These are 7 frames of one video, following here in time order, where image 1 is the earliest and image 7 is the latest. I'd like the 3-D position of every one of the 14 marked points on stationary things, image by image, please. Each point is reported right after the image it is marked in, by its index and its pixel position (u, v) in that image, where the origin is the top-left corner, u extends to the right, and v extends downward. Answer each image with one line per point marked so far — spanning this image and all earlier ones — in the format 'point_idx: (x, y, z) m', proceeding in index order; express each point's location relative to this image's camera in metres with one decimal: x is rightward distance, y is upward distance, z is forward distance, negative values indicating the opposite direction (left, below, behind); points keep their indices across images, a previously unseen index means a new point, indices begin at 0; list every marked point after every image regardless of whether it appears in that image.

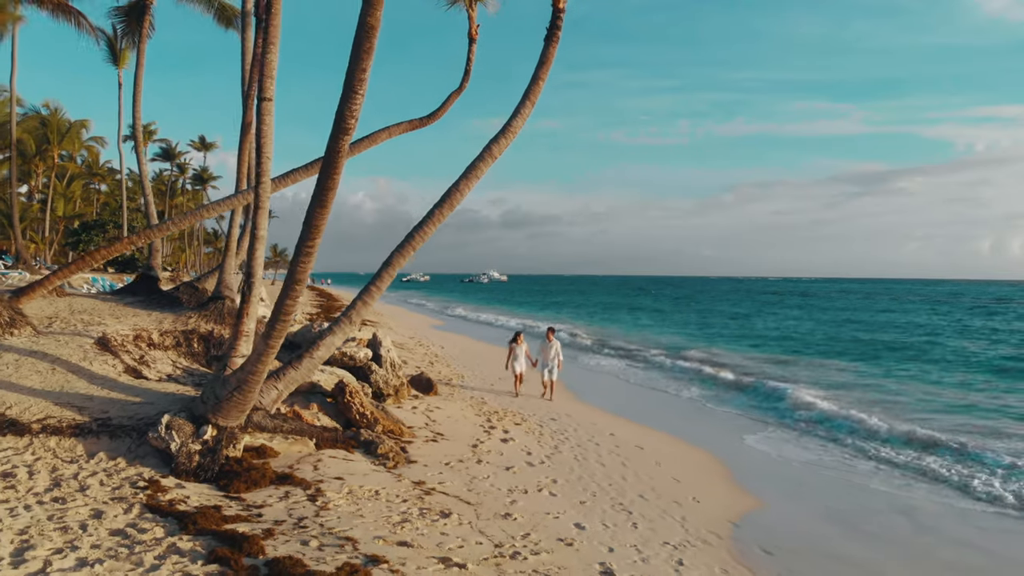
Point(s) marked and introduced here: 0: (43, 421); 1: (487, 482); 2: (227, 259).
0: (-4.7, -1.3, +5.8) m
1: (-0.3, -2.1, +6.5) m
2: (-4.9, +0.5, +10.2) m
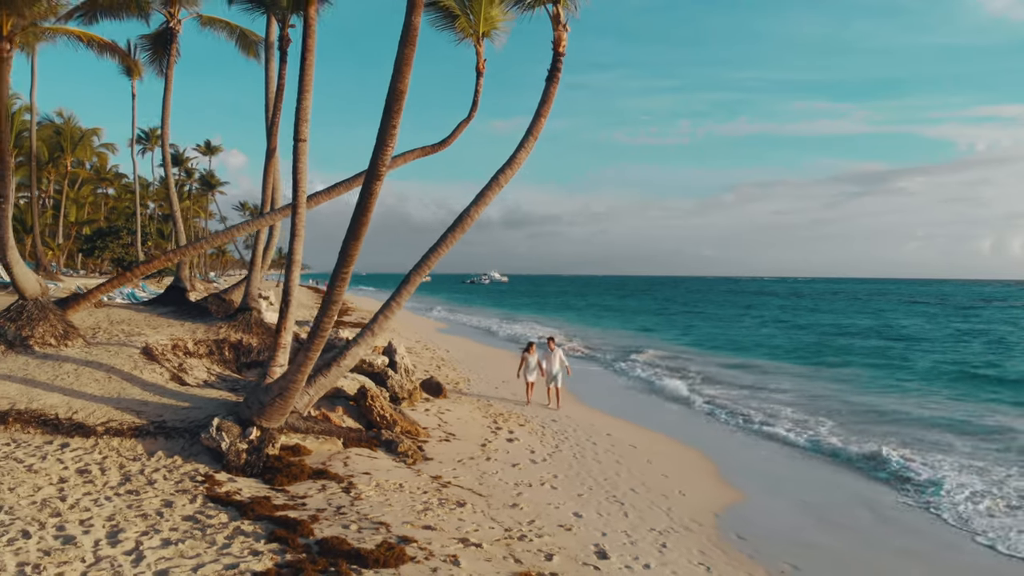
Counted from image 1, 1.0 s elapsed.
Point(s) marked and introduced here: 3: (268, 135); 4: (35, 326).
0: (-4.6, -1.5, +6.6) m
1: (-0.2, -2.3, +7.3) m
2: (-4.8, +0.3, +11.0) m
3: (-4.4, +2.7, +10.6) m
4: (-6.6, -0.5, +8.2) m
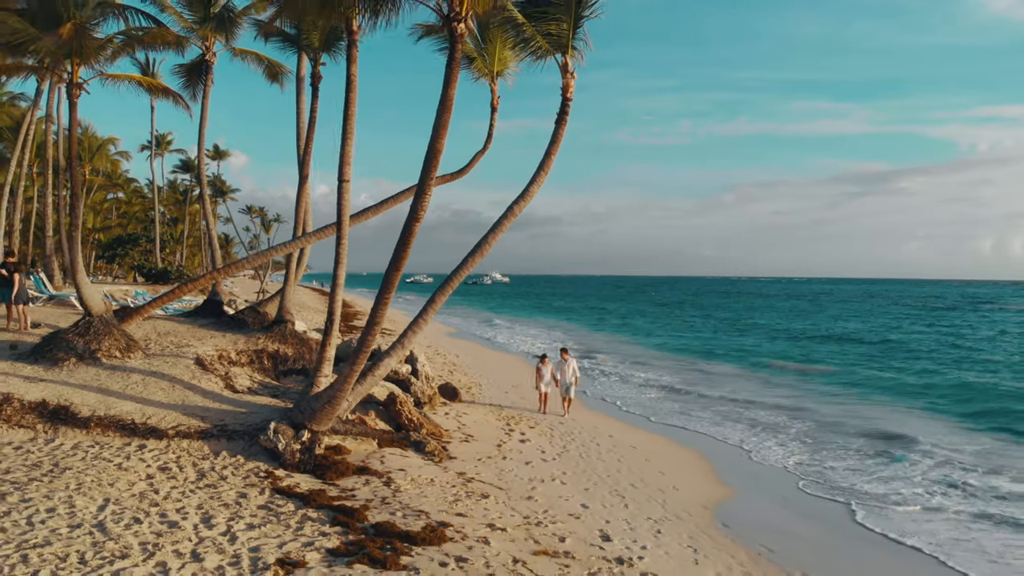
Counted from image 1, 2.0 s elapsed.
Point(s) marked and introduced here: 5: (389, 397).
0: (-4.4, -1.8, +7.7) m
1: (0.0, -2.6, +8.3) m
2: (-4.6, 0.0, +12.0) m
3: (-4.2, +2.4, +11.6) m
4: (-6.4, -0.8, +9.2) m
5: (-2.0, -1.7, +9.3) m
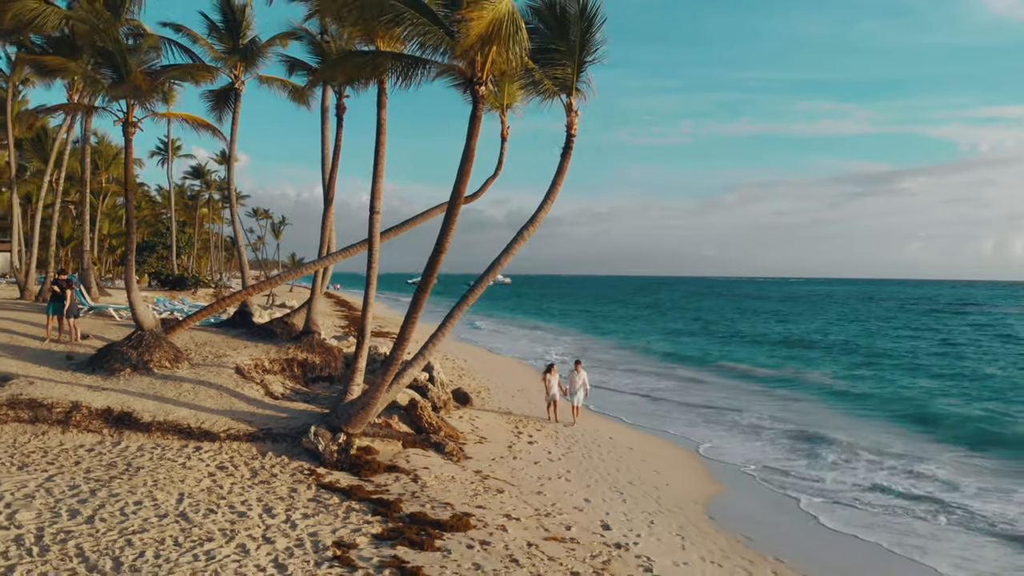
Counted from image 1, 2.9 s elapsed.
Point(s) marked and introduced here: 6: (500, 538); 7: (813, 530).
0: (-4.2, -2.1, +8.7) m
1: (+0.2, -2.9, +9.3) m
2: (-4.4, -0.3, +13.1) m
3: (-4.0, +2.1, +12.7) m
4: (-6.2, -1.1, +10.2) m
5: (-1.8, -2.0, +10.3) m
6: (-0.1, -2.8, +6.5) m
7: (+4.3, -3.5, +8.4) m
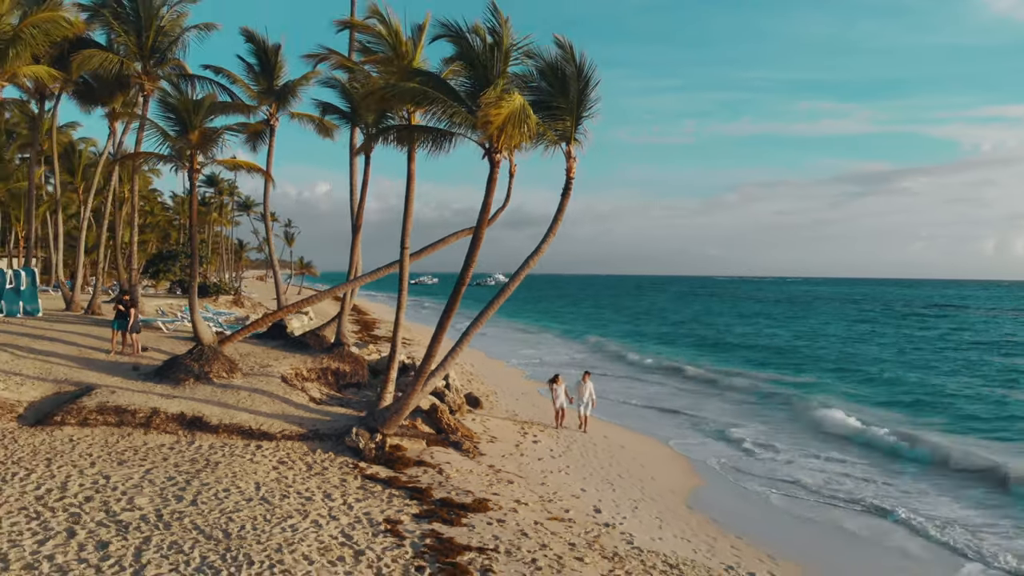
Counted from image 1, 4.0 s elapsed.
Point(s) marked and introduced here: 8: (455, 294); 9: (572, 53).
0: (-4.1, -2.5, +10.4) m
1: (+0.3, -3.3, +11.0) m
2: (-4.3, -0.7, +14.7) m
3: (-3.8, +1.7, +14.3) m
4: (-6.1, -1.5, +11.9) m
5: (-1.6, -2.4, +12.0) m
6: (0.0, -3.2, +8.2) m
7: (+4.5, -3.9, +10.1) m
8: (-0.9, -0.1, +10.0) m
9: (+1.2, +4.6, +11.4) m
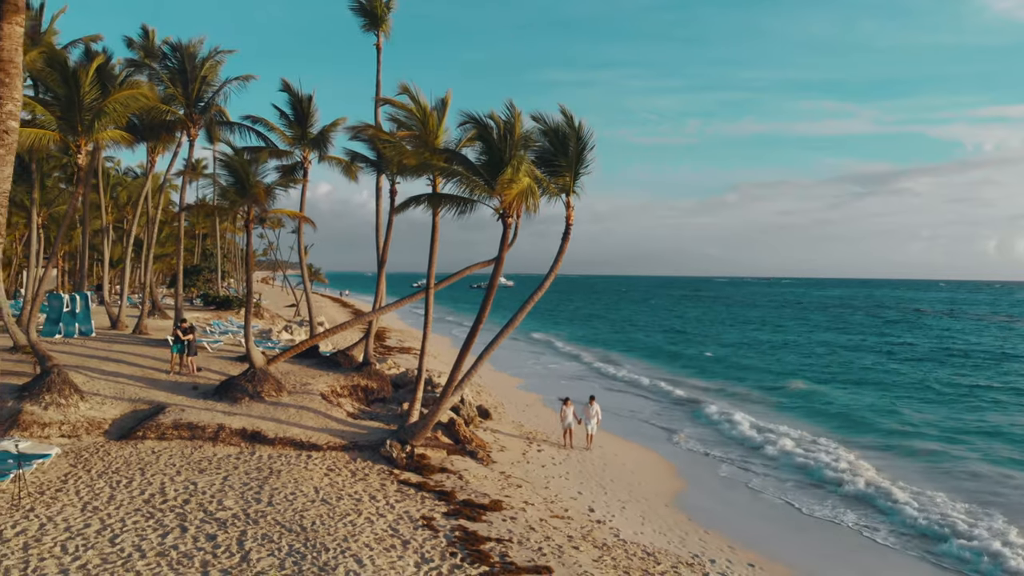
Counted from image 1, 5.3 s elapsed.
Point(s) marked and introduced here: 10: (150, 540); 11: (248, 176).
0: (-3.9, -3.3, +12.3) m
1: (+0.5, -4.1, +13.0) m
2: (-4.1, -1.4, +16.7) m
3: (-3.6, +1.0, +16.3) m
4: (-5.9, -2.3, +13.9) m
5: (-1.5, -3.2, +14.0) m
6: (+0.2, -3.9, +10.2) m
7: (+4.7, -4.7, +12.1) m
8: (-0.8, -0.8, +12.0) m
9: (+1.3, +3.8, +13.4) m
10: (-5.1, -3.5, +8.2) m
11: (-6.1, +2.6, +13.6) m
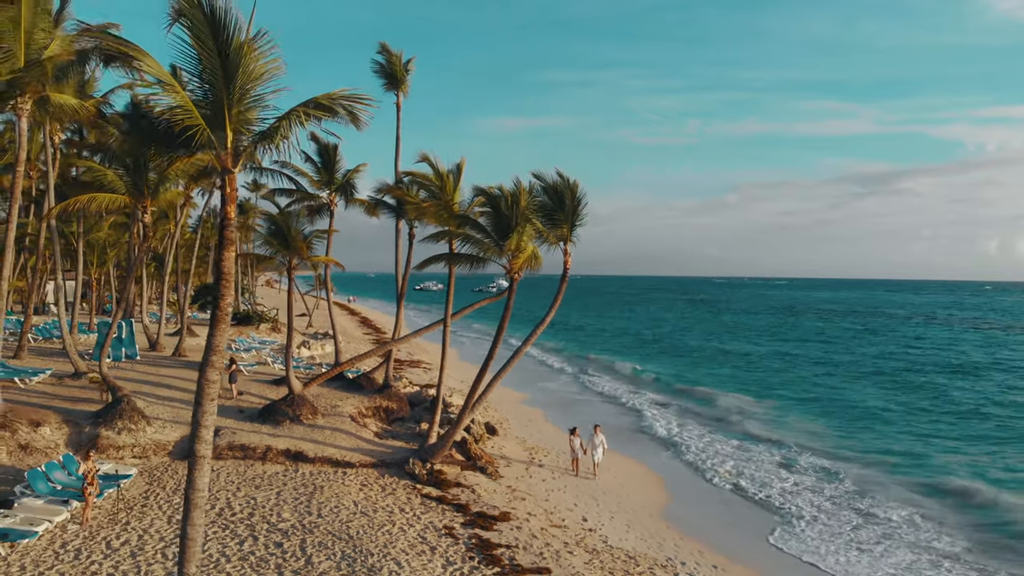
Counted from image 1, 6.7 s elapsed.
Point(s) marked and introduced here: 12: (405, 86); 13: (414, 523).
0: (-3.8, -4.3, +14.4) m
1: (+0.6, -5.1, +15.0) m
2: (-3.9, -2.4, +18.8) m
3: (-3.5, 0.0, +18.4) m
4: (-5.8, -3.3, +16.0) m
5: (-1.3, -4.2, +16.1) m
6: (+0.3, -4.9, +12.2) m
7: (+4.8, -5.7, +14.1) m
8: (-0.6, -1.8, +14.0) m
9: (+1.5, +2.8, +15.4) m
10: (-5.0, -4.5, +10.3) m
11: (-6.0, +1.6, +15.7) m
12: (-3.5, +6.6, +19.1) m
13: (-2.0, -4.7, +11.8) m
